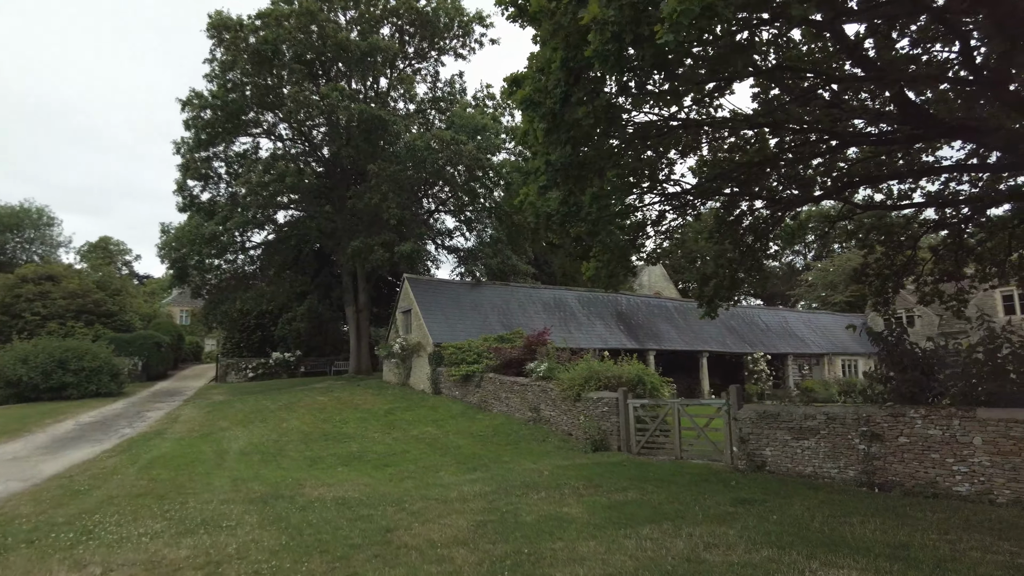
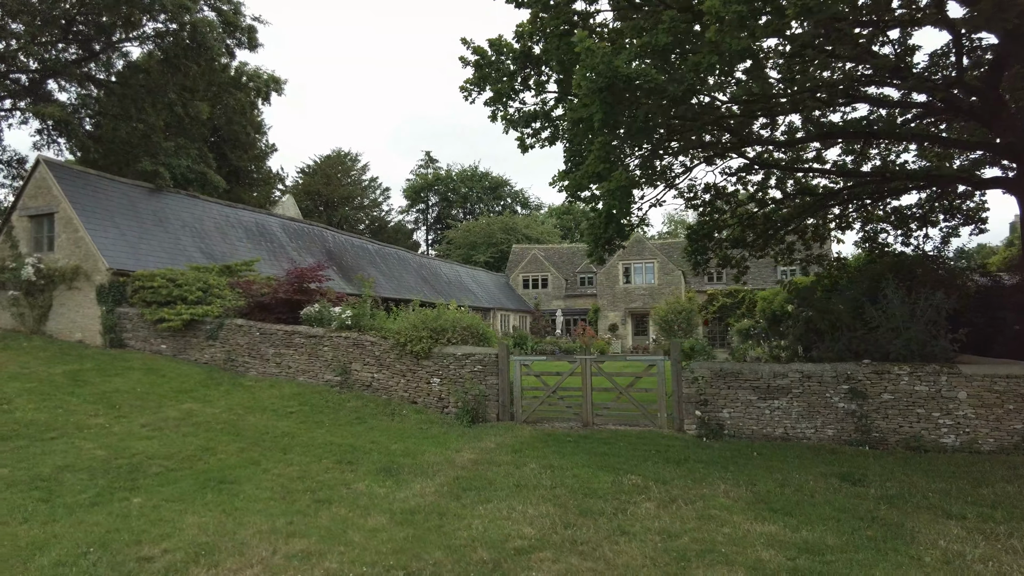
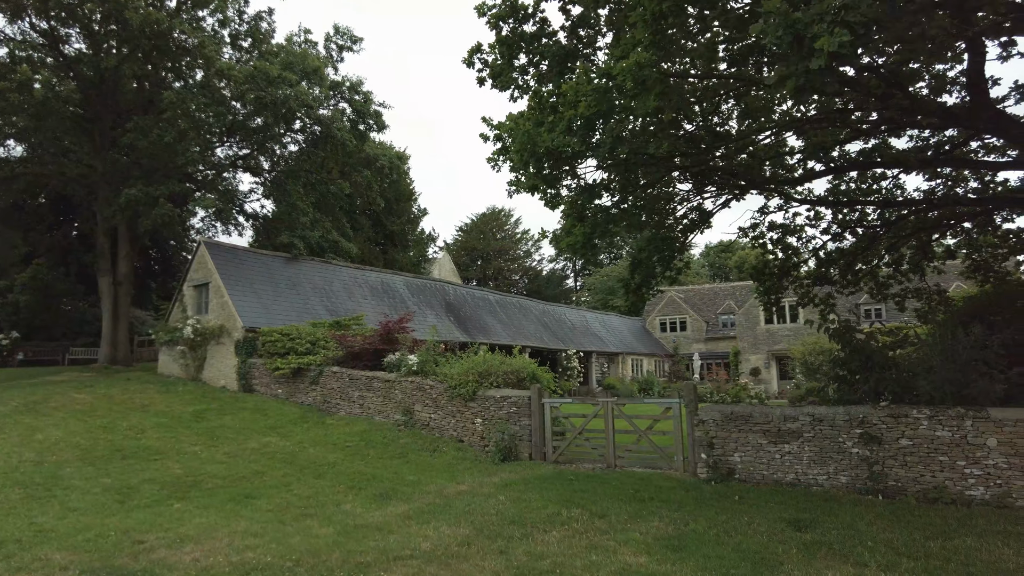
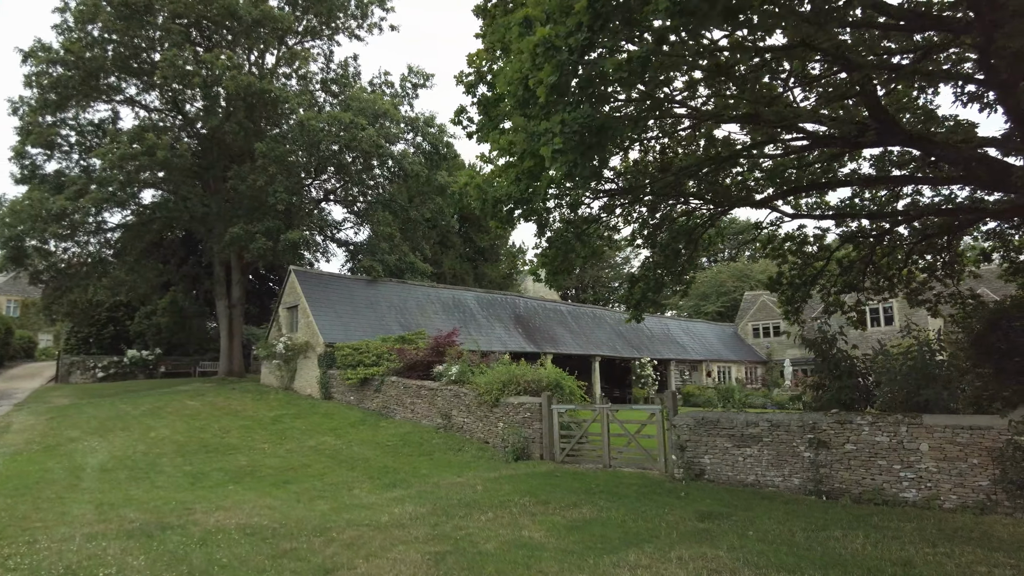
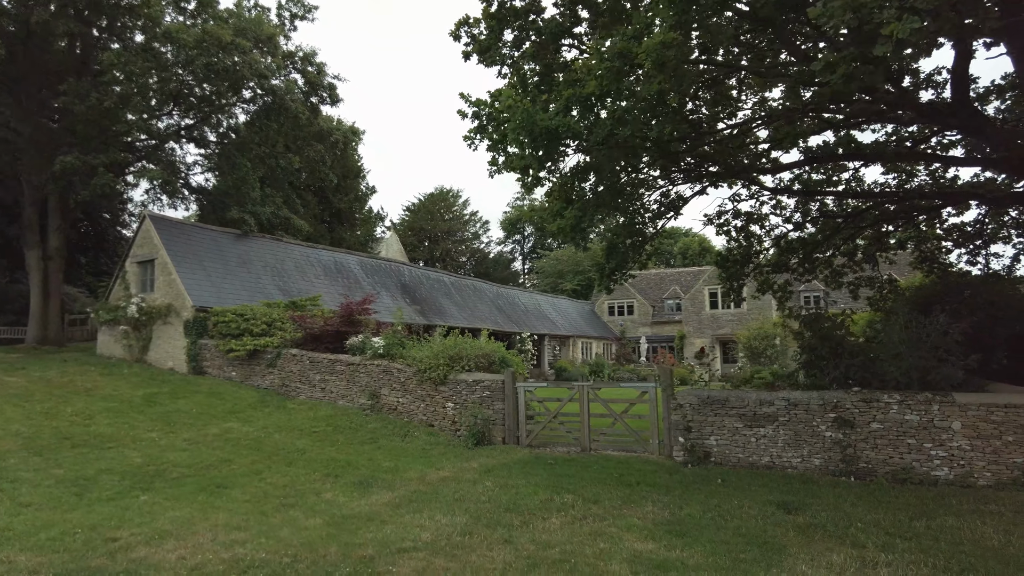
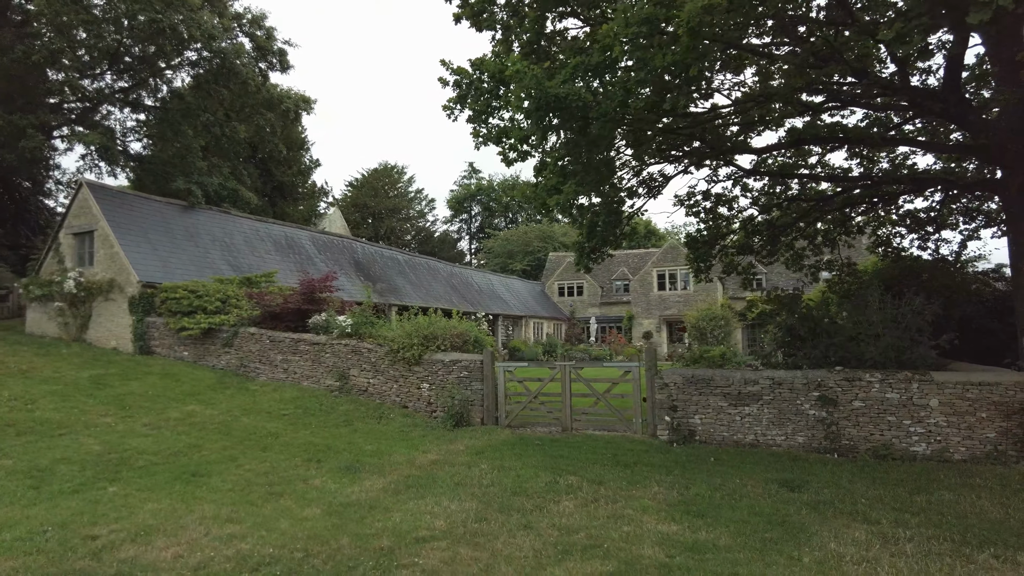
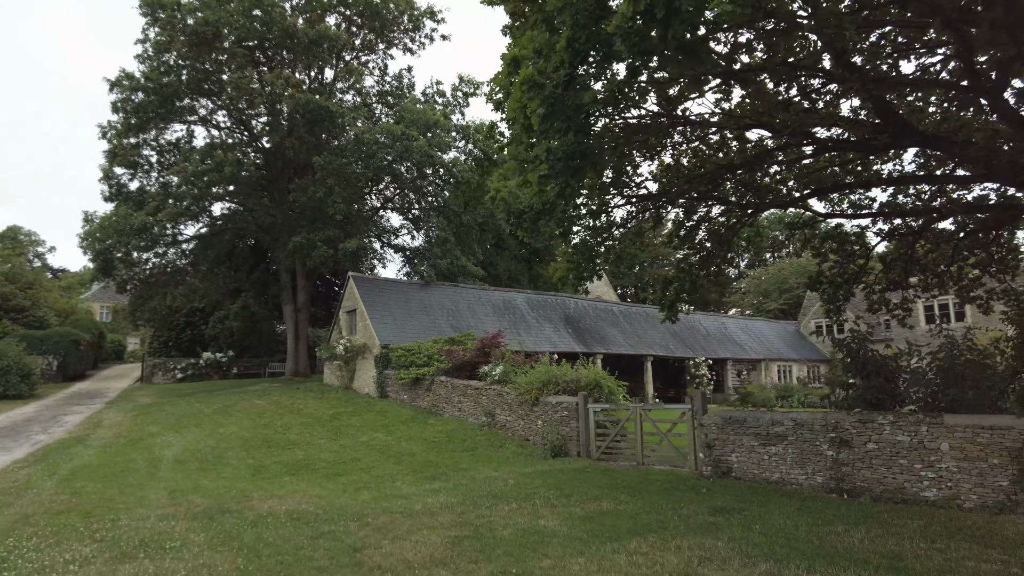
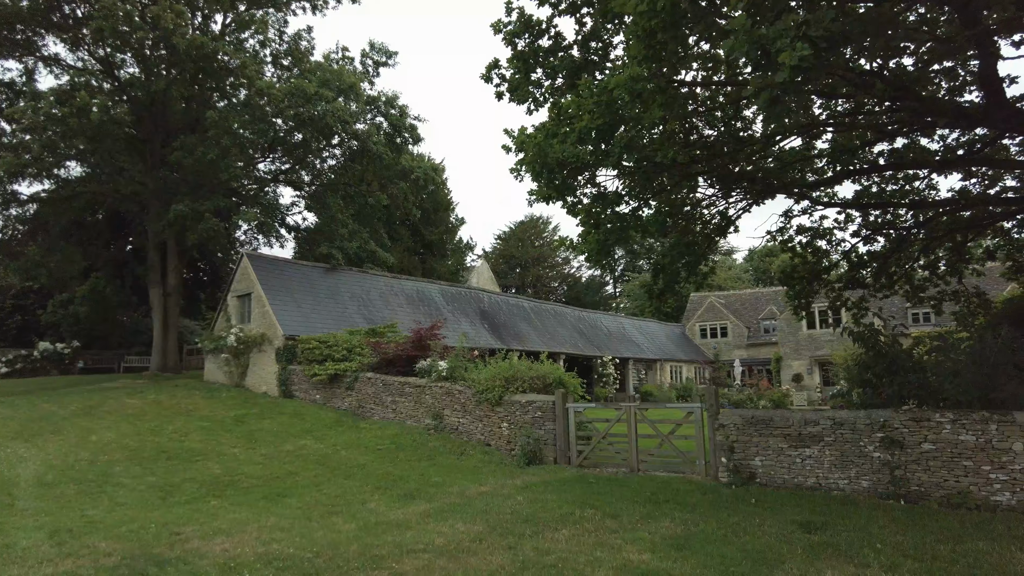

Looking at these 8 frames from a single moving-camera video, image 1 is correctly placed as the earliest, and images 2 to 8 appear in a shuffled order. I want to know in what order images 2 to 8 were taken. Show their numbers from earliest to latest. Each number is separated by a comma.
7, 4, 8, 3, 5, 6, 2
